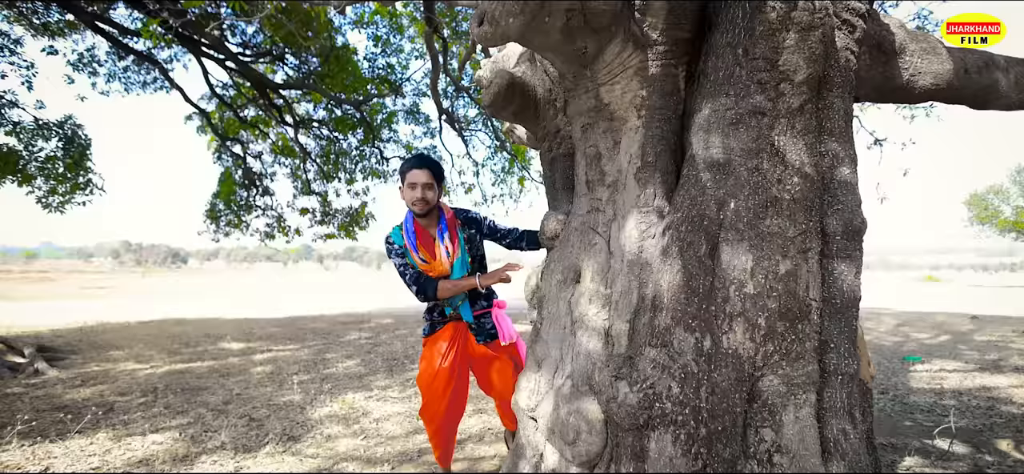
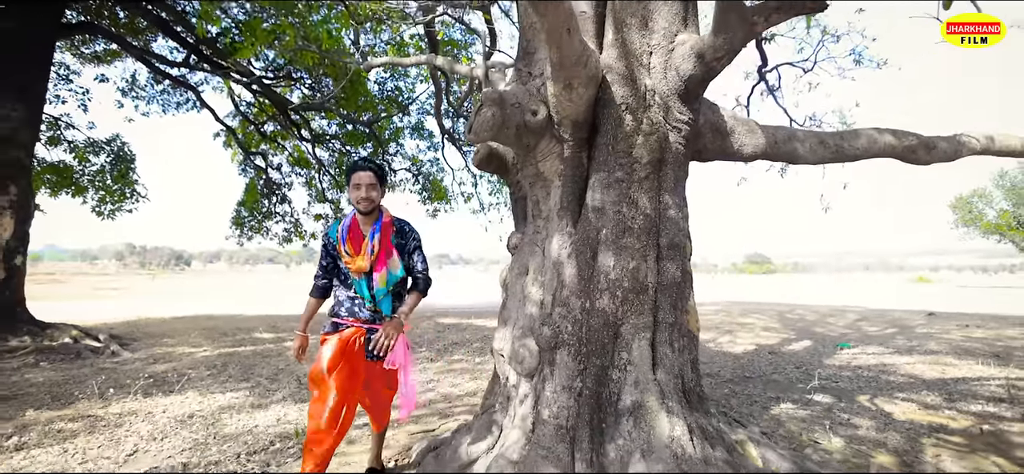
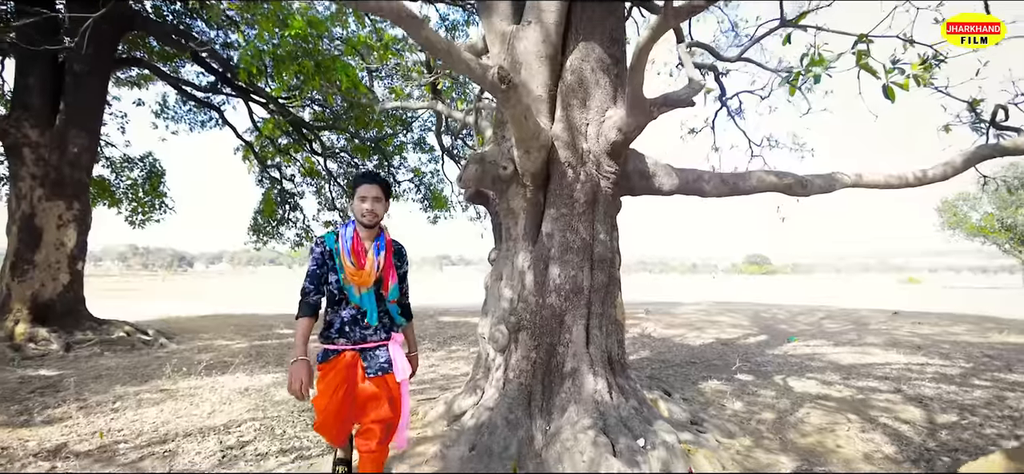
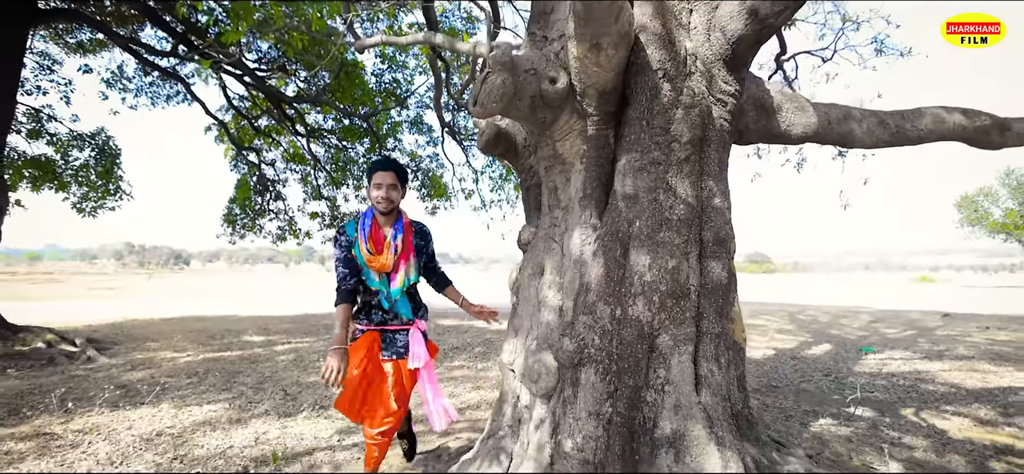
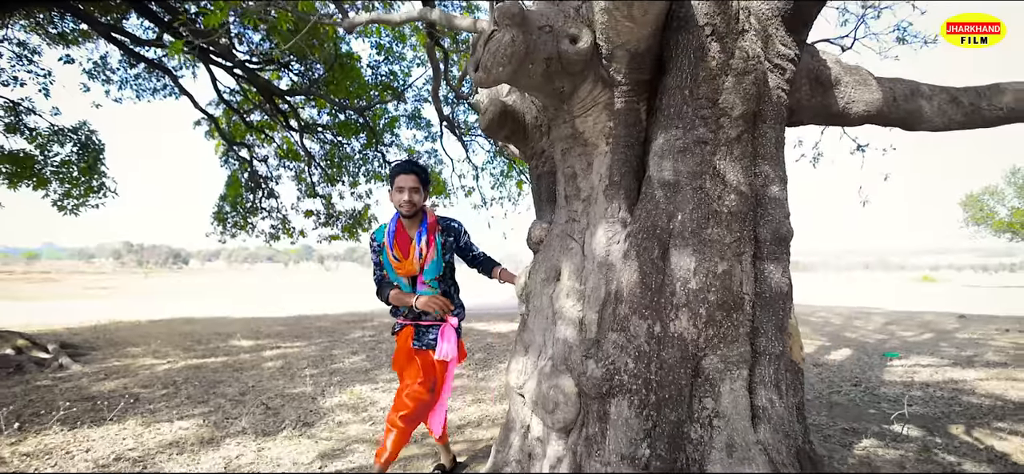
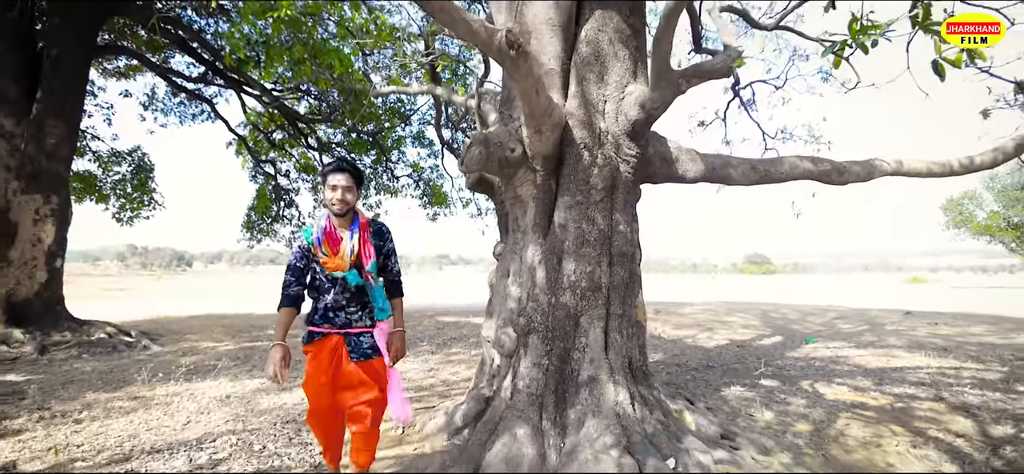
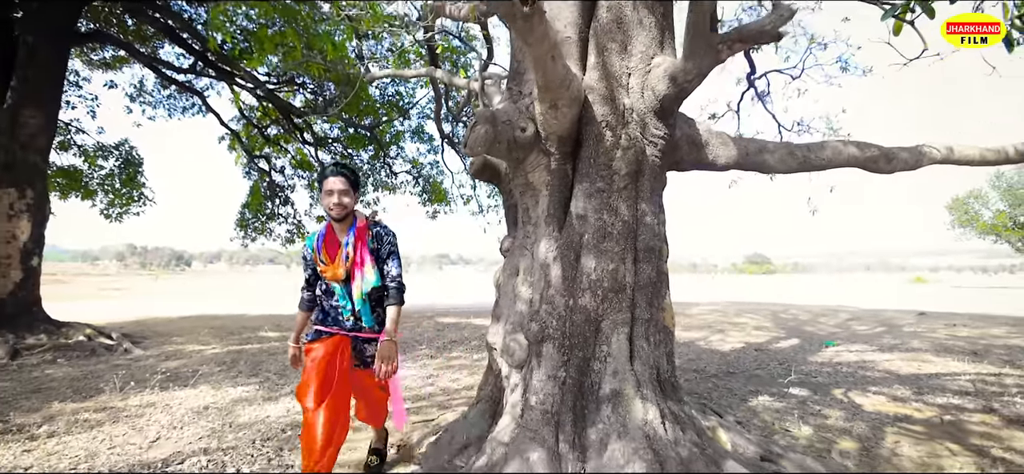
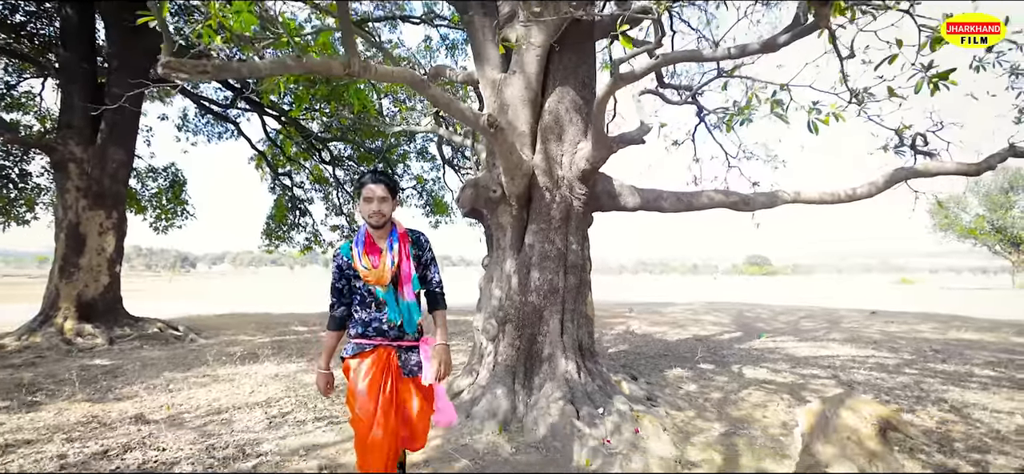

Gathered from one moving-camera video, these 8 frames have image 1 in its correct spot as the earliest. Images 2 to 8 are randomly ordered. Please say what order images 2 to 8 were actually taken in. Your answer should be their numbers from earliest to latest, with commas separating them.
5, 4, 2, 7, 6, 3, 8
